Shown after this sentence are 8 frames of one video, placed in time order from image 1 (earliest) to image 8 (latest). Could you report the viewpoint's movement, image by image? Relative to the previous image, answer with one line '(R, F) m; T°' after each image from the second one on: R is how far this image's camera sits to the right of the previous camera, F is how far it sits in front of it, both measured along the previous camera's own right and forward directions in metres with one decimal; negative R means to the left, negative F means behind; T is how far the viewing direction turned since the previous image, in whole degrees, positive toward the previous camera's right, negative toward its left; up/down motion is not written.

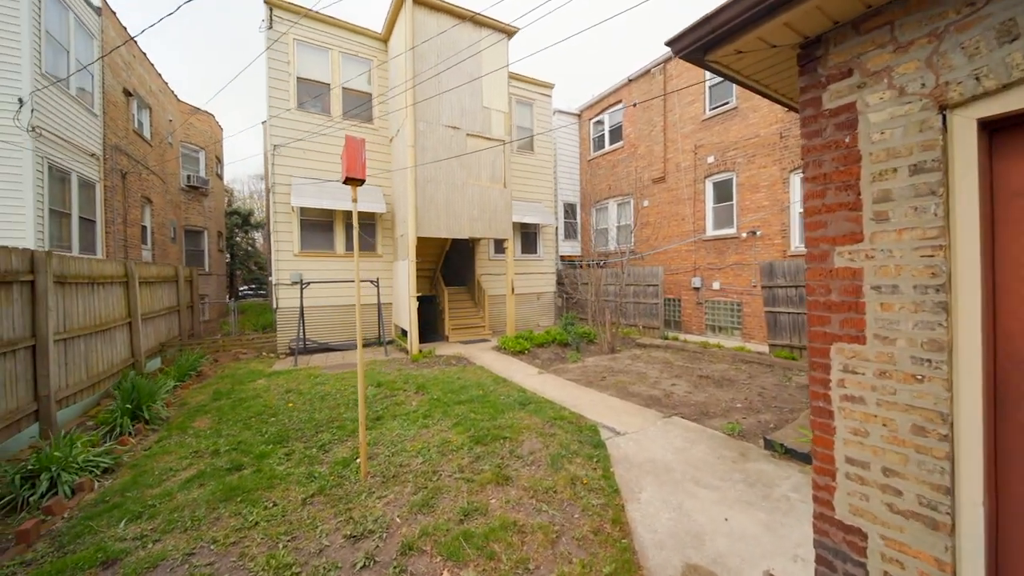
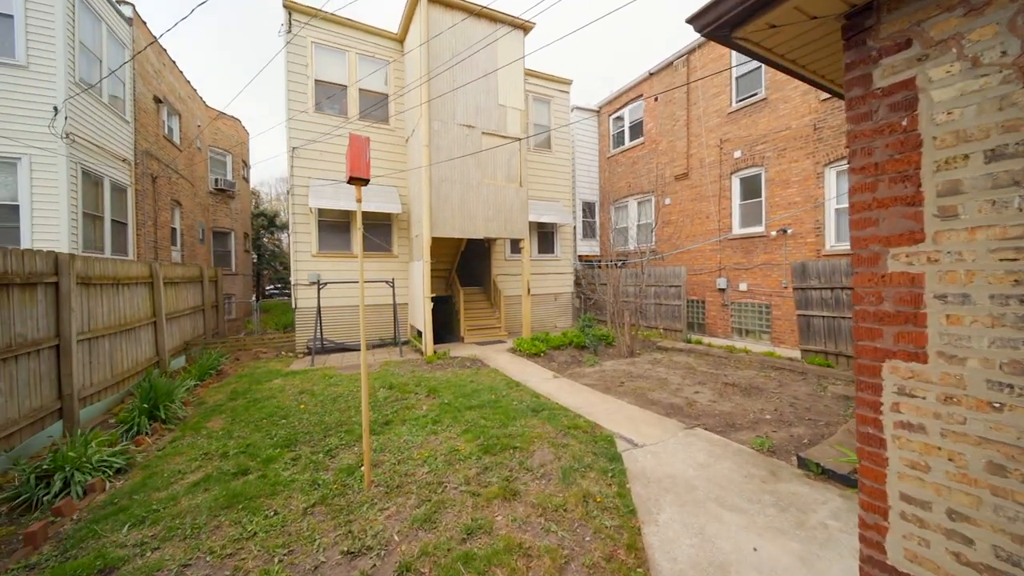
(+0.1, +0.2) m; -3°
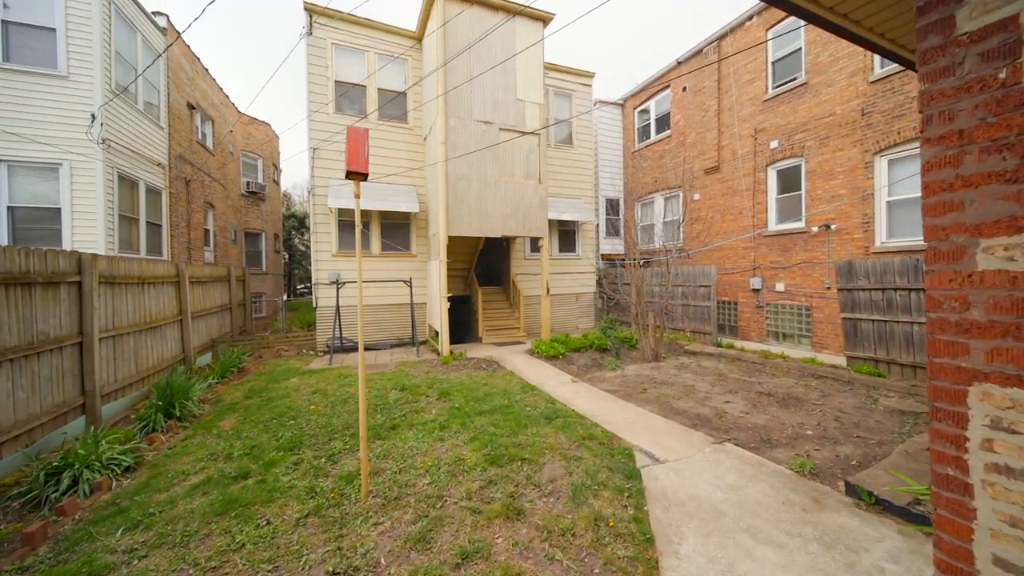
(+0.2, +0.3) m; -4°
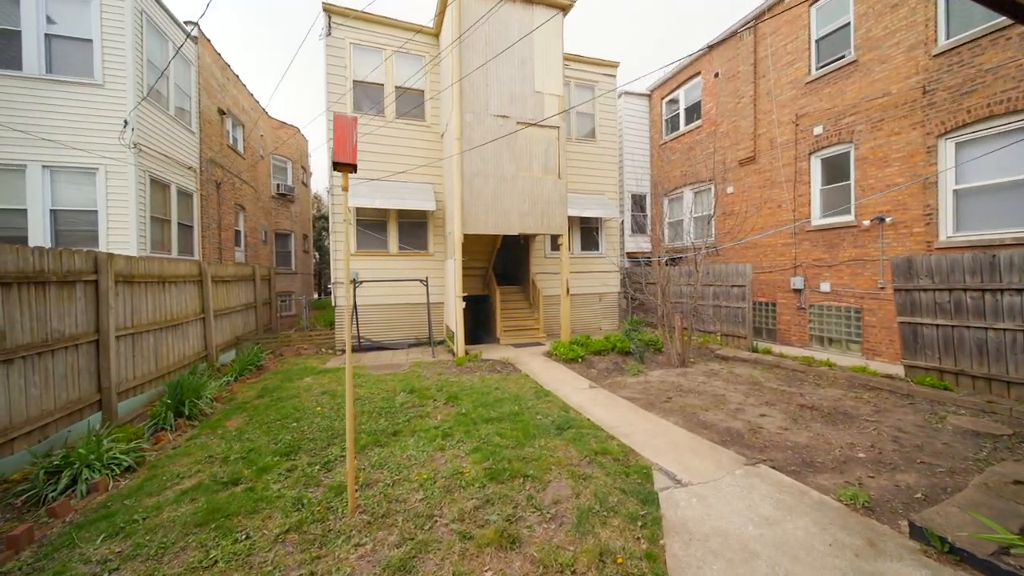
(+0.2, +0.3) m; -4°
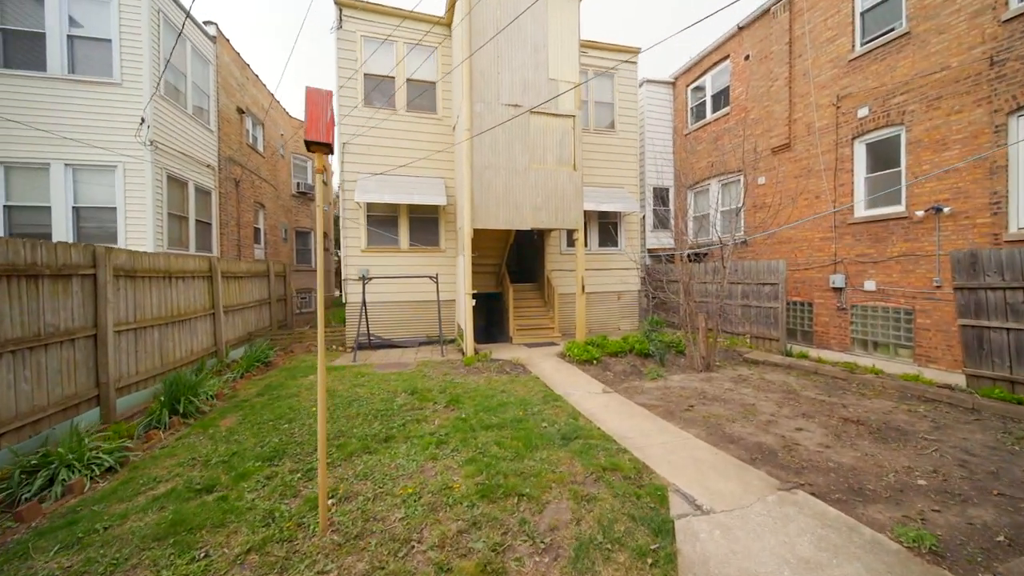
(+0.2, +0.4) m; -3°
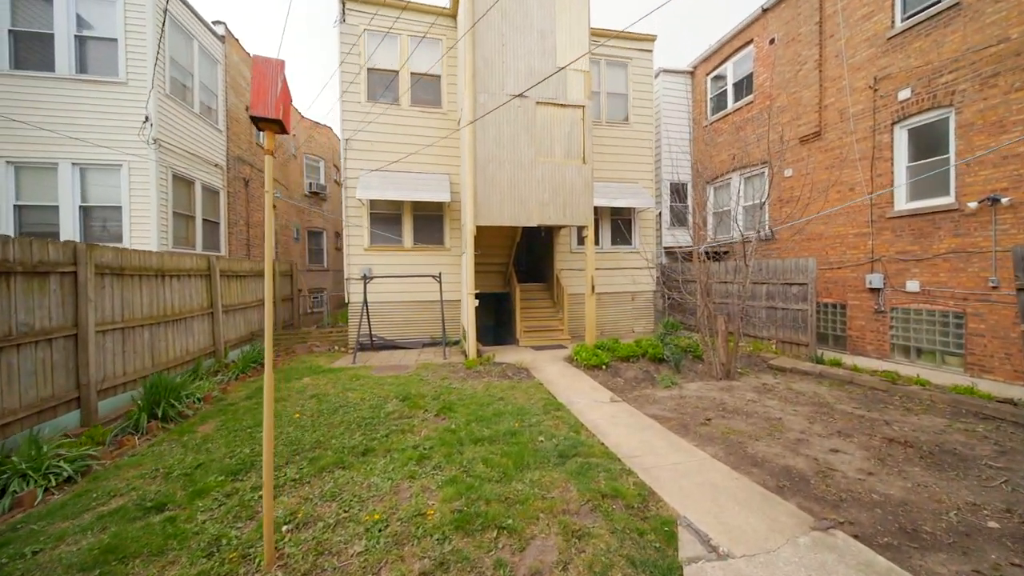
(+0.3, +0.4) m; -3°
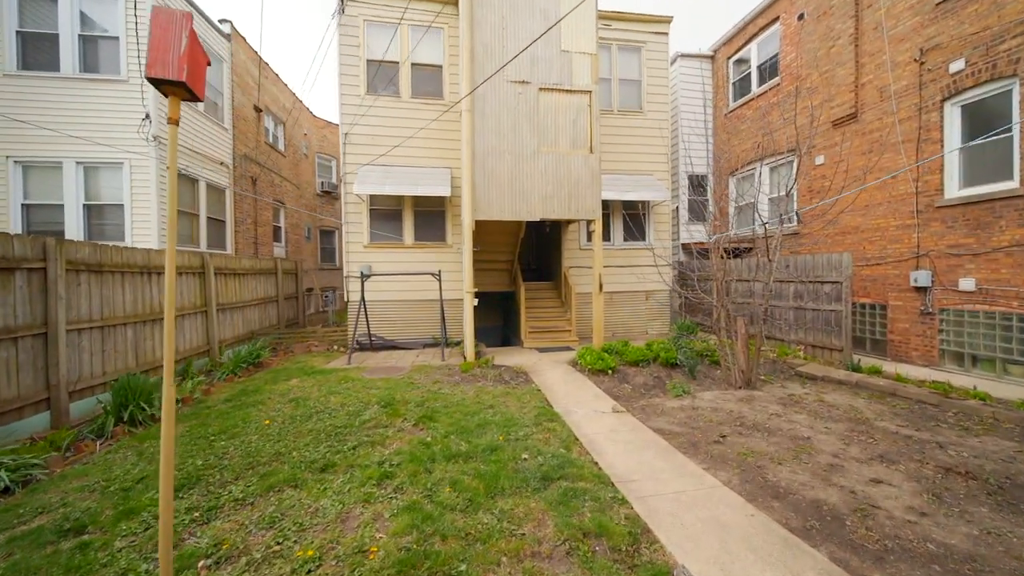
(+0.4, +0.5) m; -3°
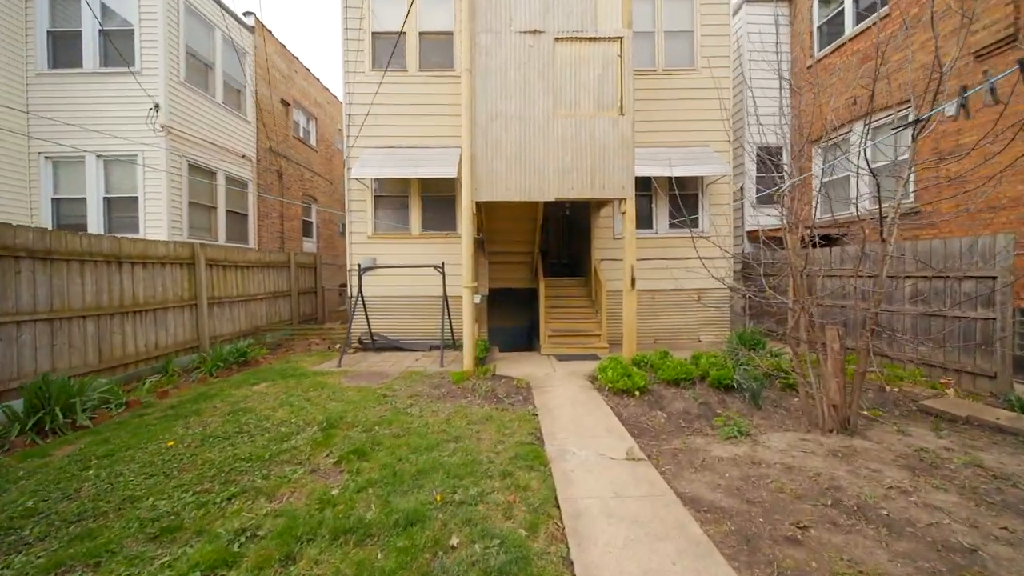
(+0.8, +1.3) m; -8°
